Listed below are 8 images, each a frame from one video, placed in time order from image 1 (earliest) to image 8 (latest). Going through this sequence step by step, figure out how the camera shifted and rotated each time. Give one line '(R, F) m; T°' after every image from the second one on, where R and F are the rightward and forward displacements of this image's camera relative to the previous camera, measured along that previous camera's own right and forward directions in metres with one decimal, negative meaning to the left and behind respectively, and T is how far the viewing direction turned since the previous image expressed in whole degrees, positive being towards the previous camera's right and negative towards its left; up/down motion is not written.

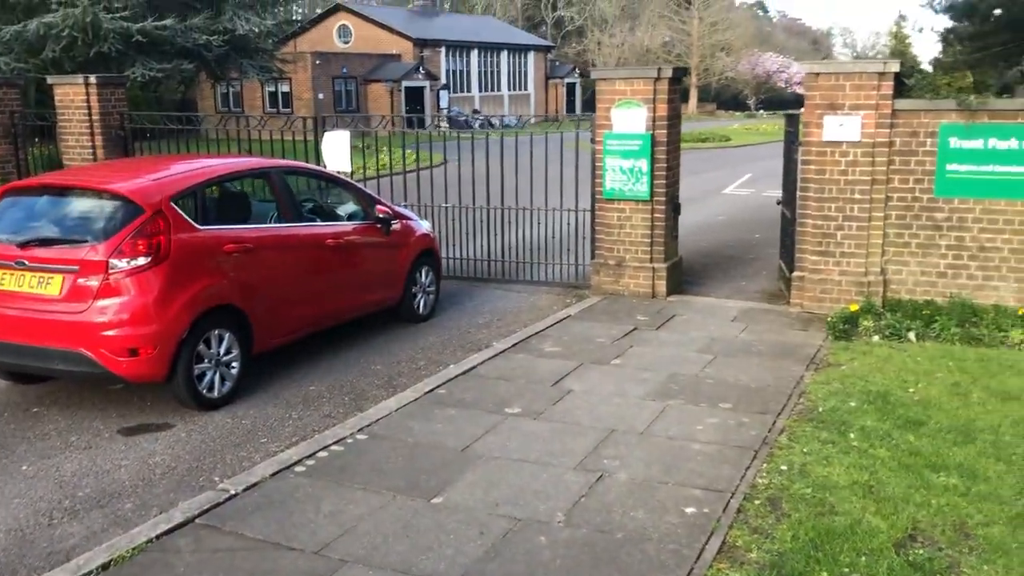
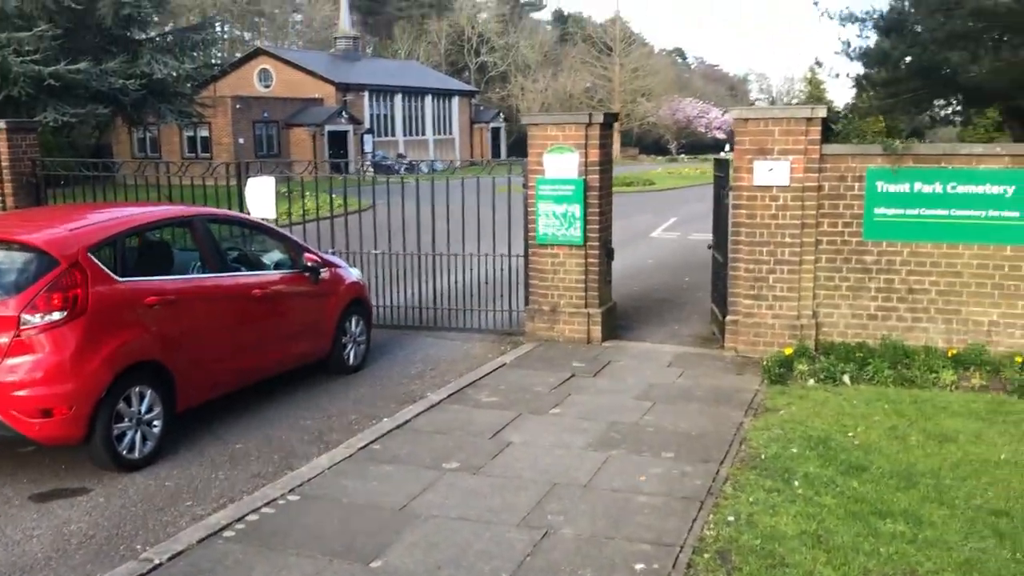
(-0.1, +0.1) m; +5°
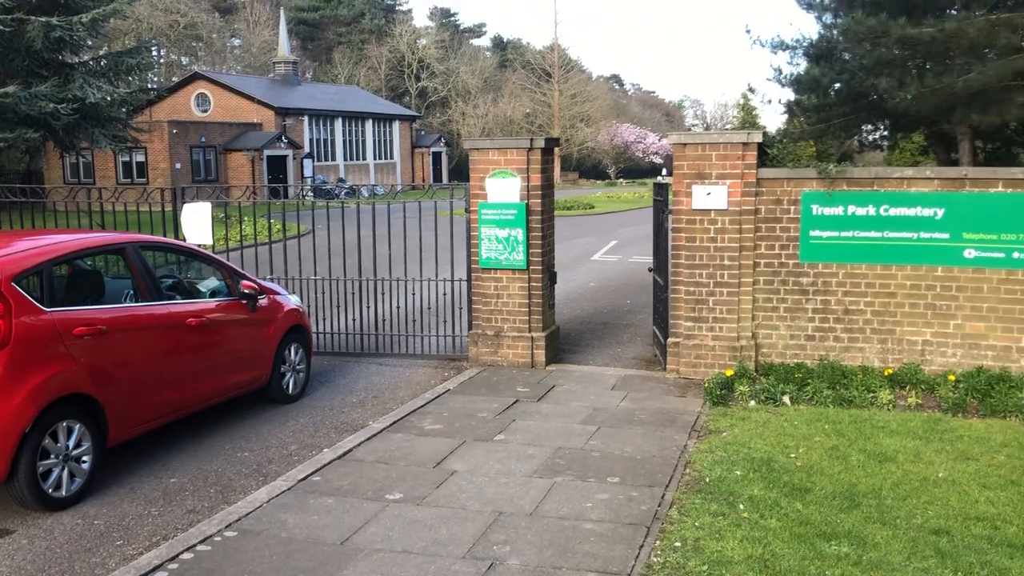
(0.0, +0.1) m; +3°
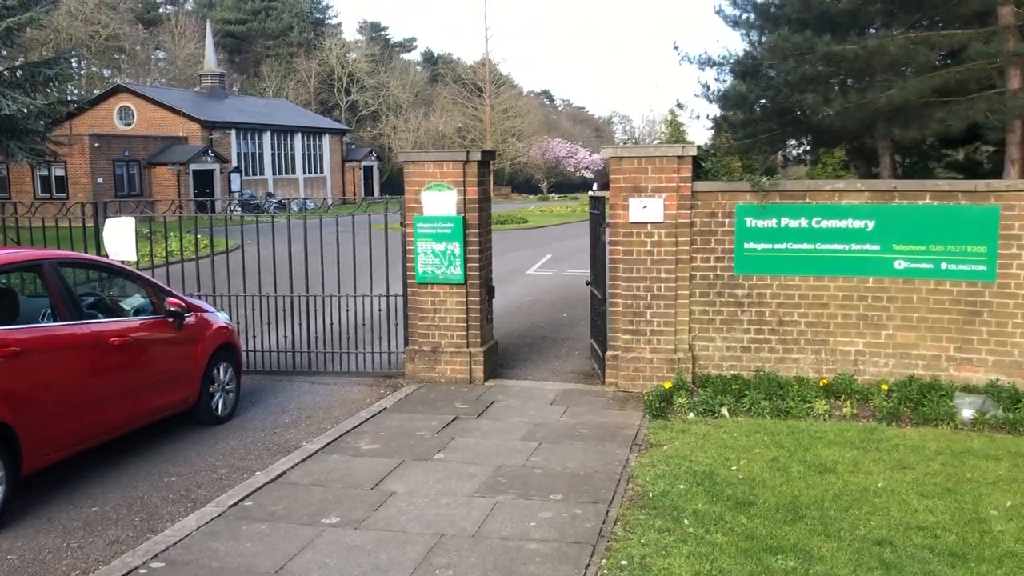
(0.0, +0.1) m; +4°
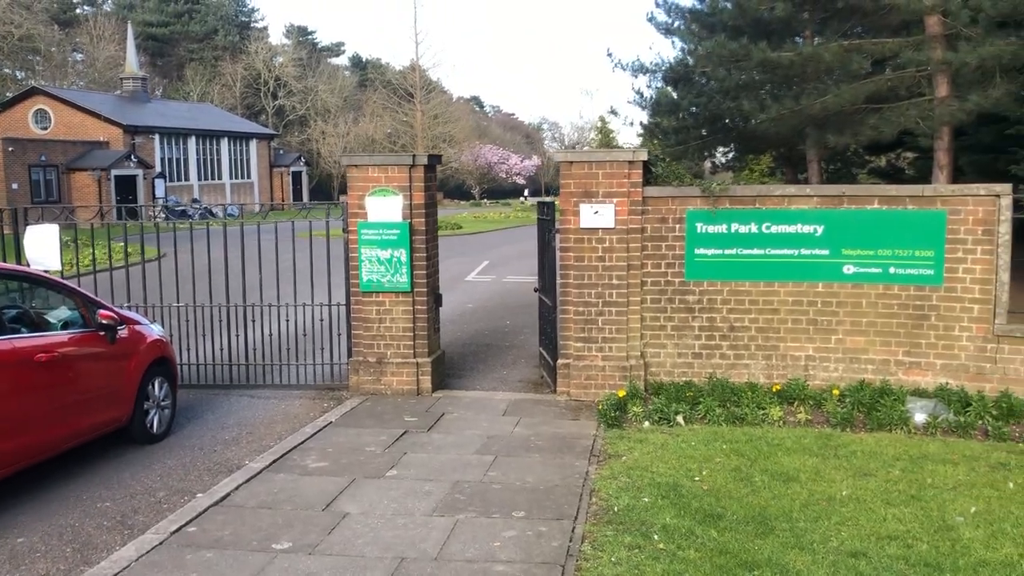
(-0.2, +0.2) m; +4°
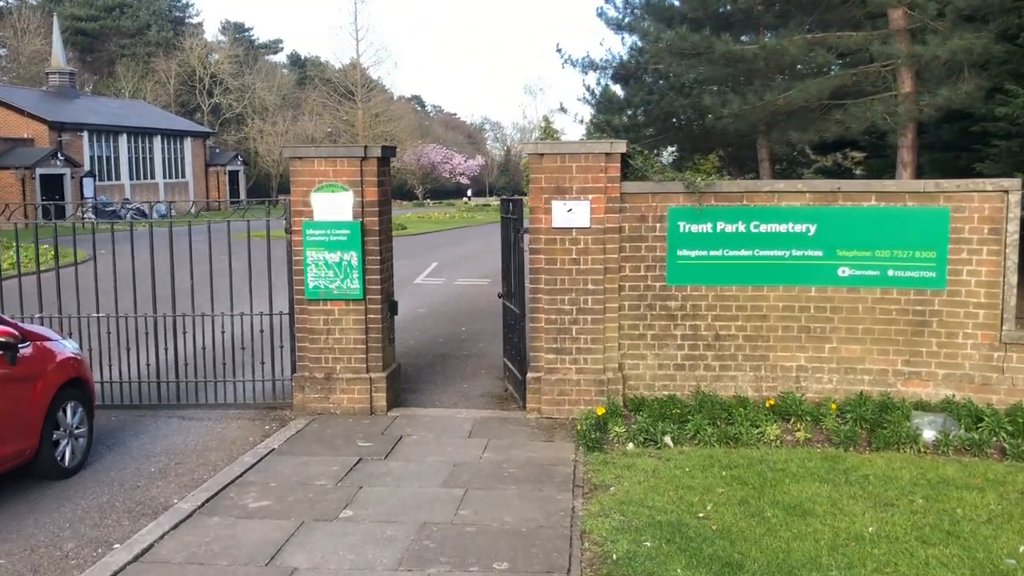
(-0.2, +0.8) m; +4°
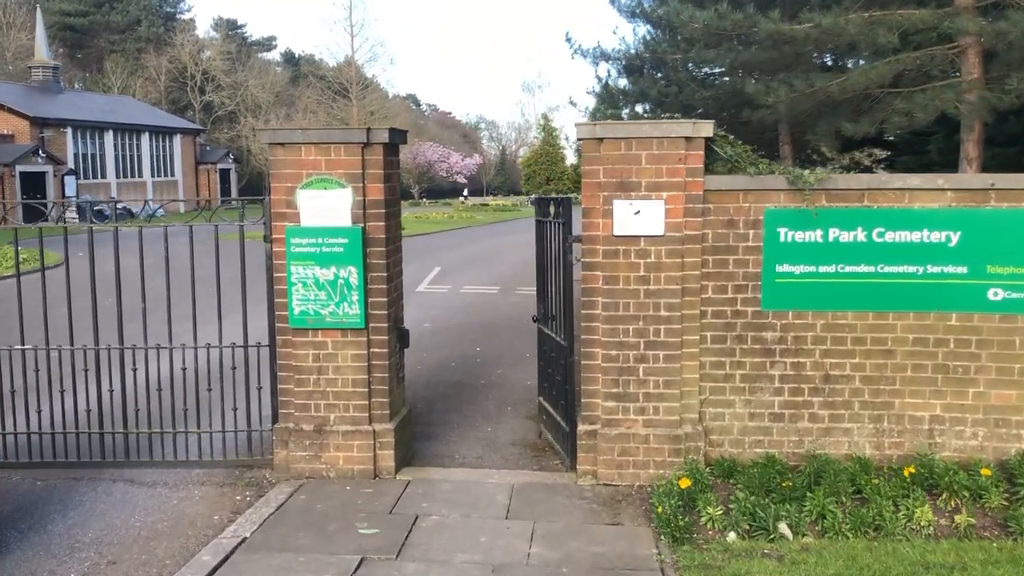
(-0.3, +1.7) m; 0°
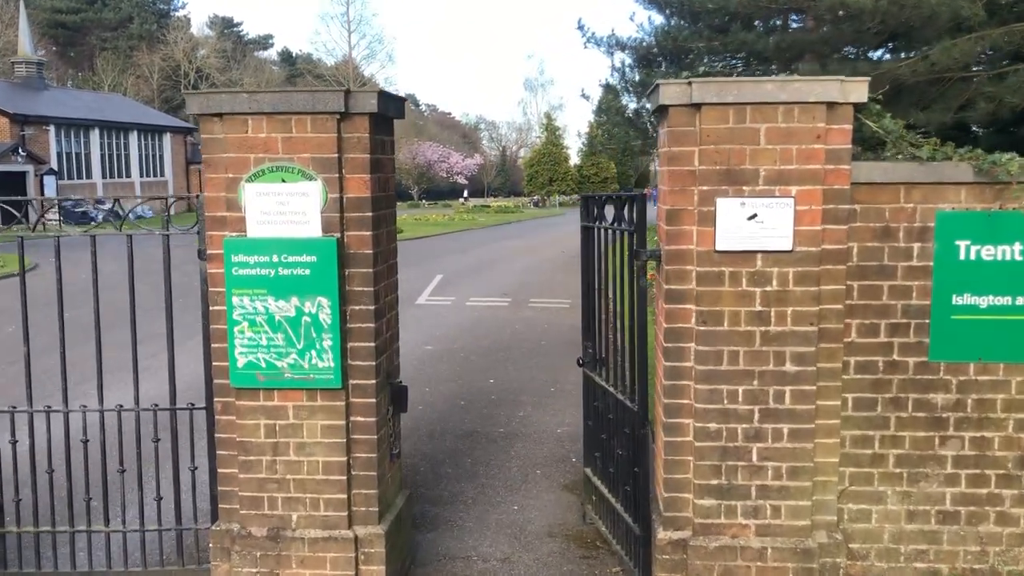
(-0.2, +1.8) m; 0°
